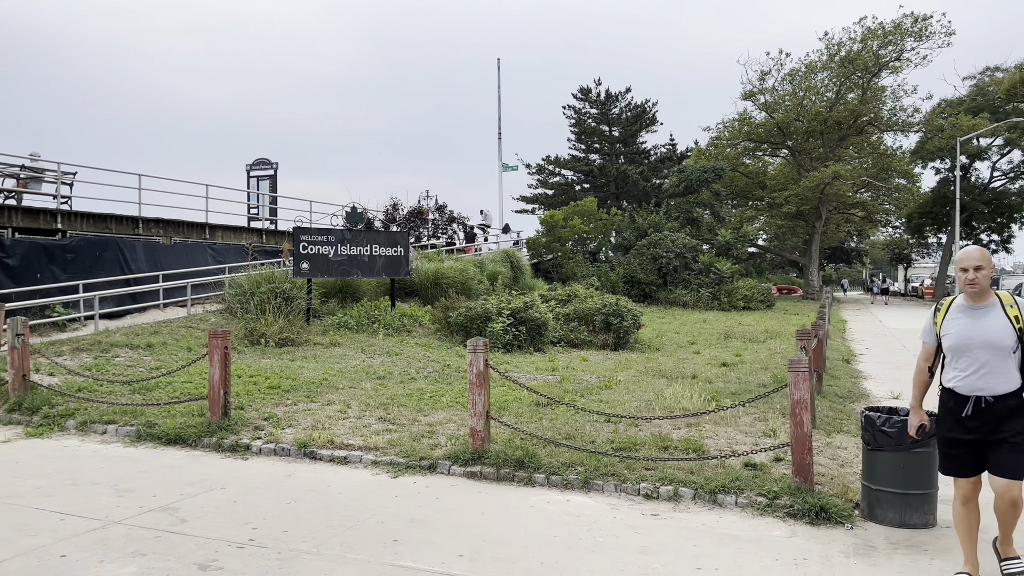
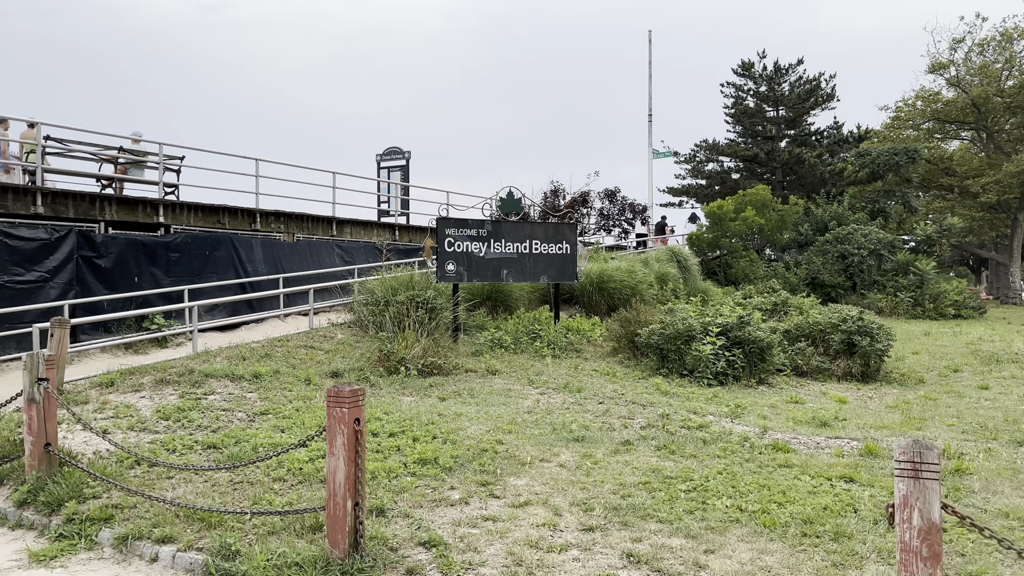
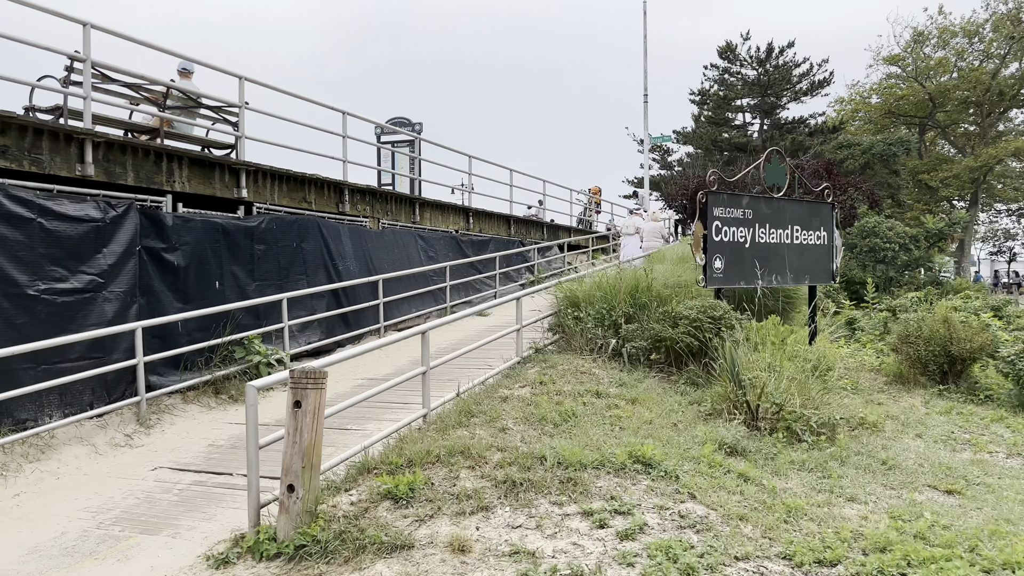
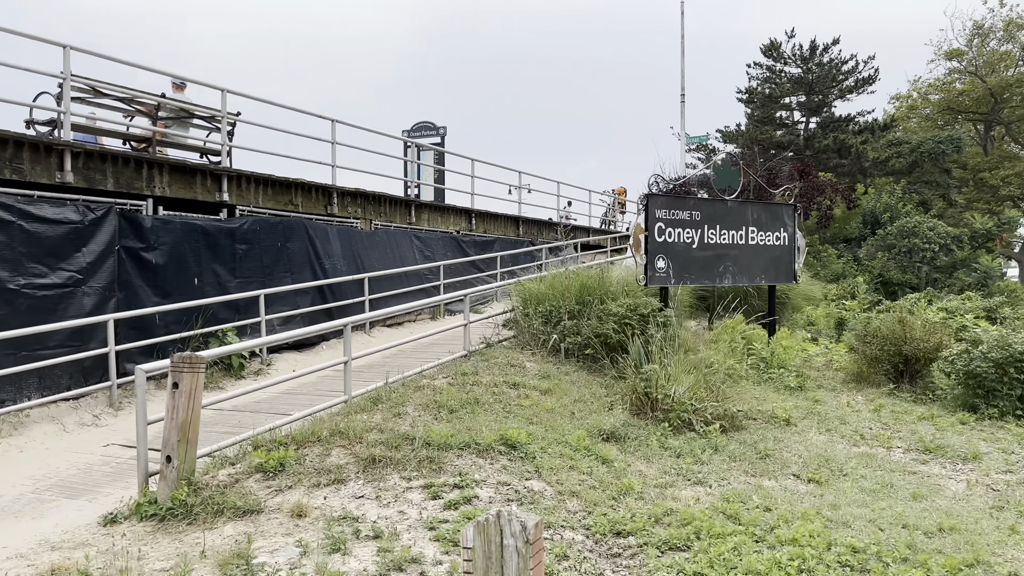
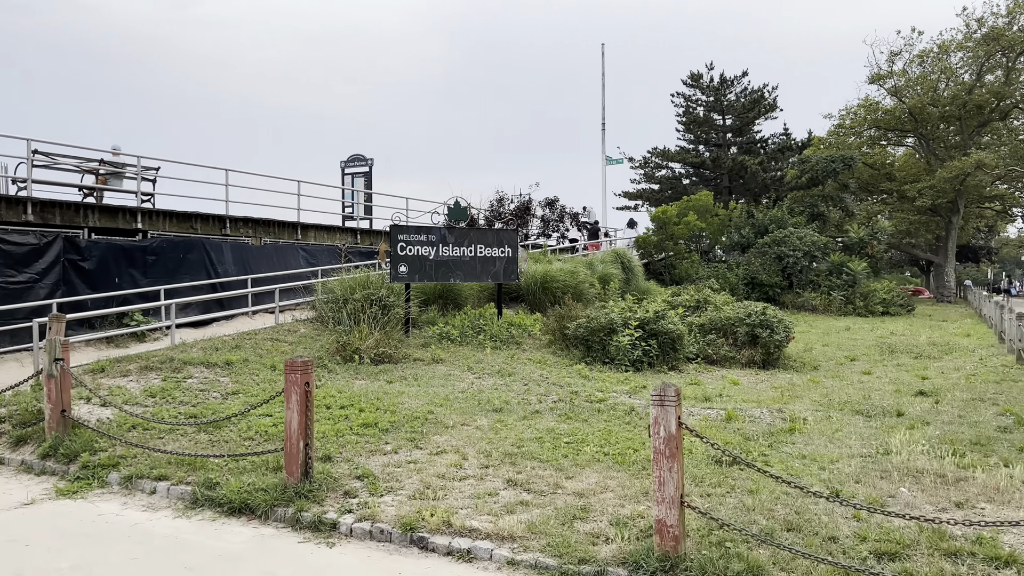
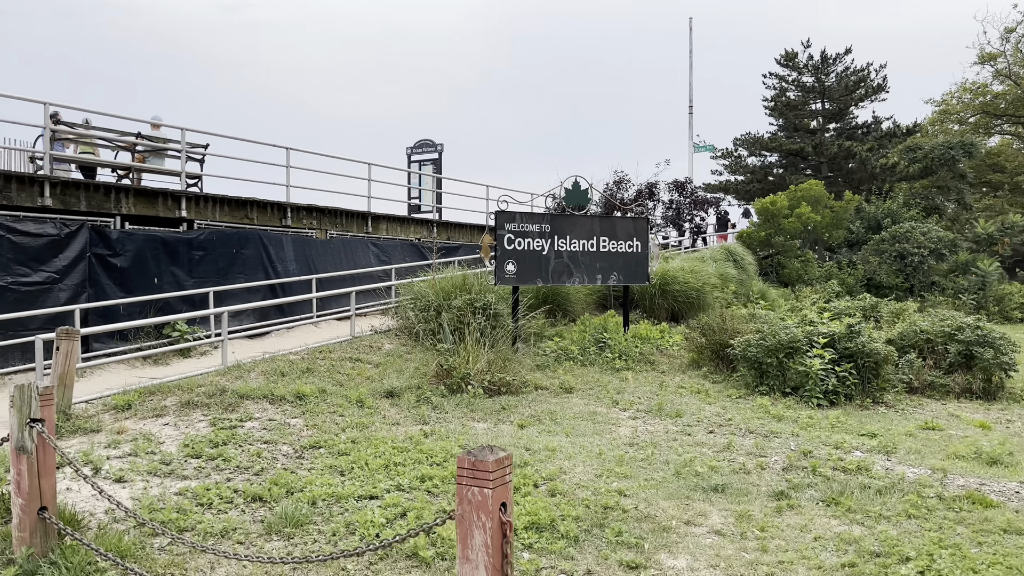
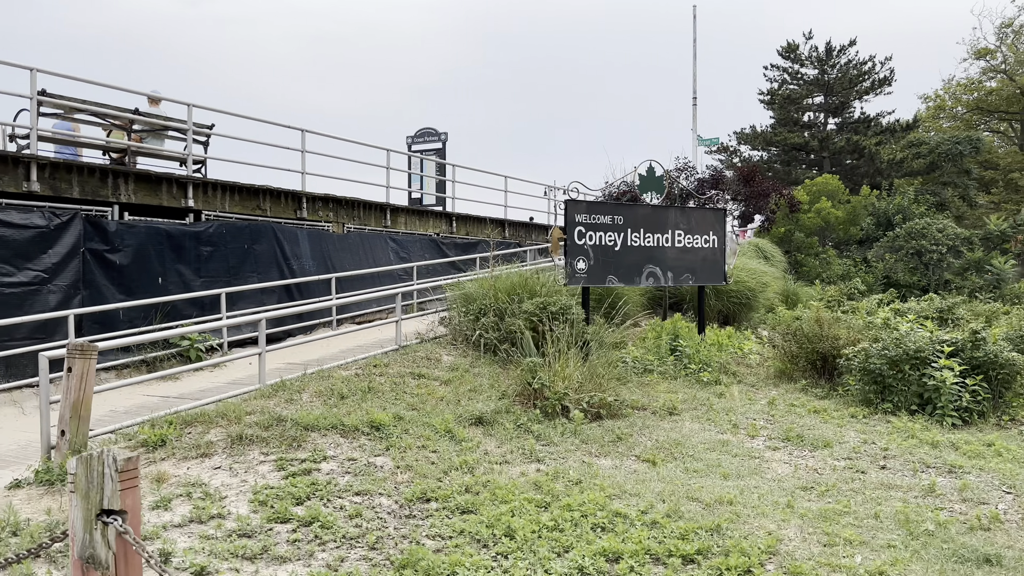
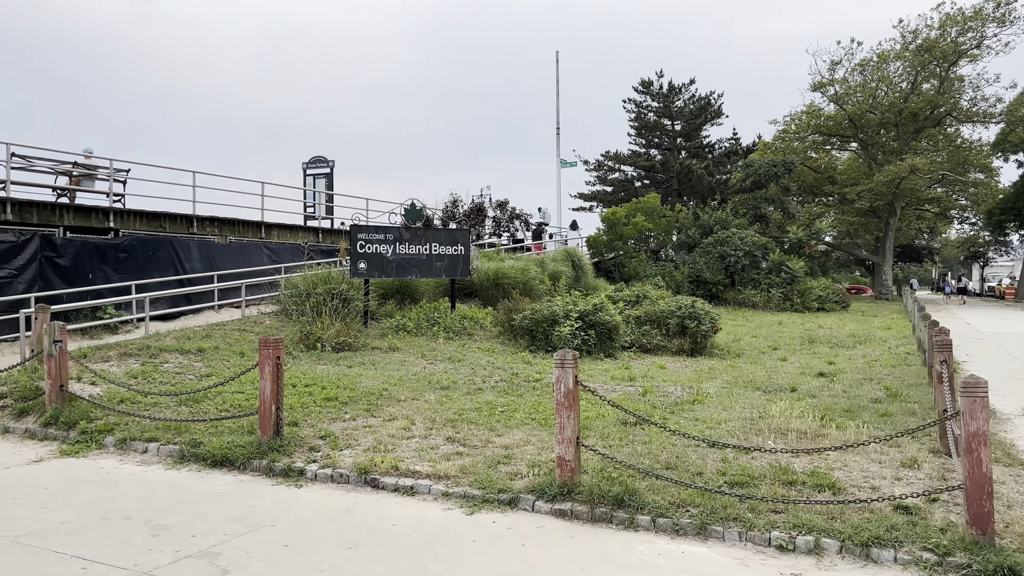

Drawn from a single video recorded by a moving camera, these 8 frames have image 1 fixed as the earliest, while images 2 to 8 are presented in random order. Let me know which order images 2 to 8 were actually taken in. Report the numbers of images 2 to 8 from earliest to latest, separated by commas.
8, 5, 2, 6, 7, 4, 3
